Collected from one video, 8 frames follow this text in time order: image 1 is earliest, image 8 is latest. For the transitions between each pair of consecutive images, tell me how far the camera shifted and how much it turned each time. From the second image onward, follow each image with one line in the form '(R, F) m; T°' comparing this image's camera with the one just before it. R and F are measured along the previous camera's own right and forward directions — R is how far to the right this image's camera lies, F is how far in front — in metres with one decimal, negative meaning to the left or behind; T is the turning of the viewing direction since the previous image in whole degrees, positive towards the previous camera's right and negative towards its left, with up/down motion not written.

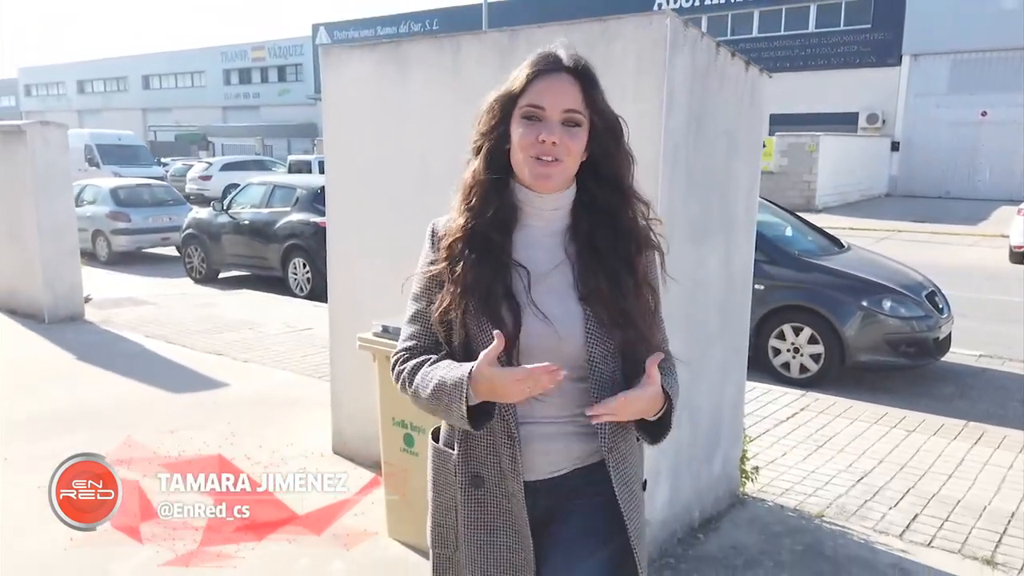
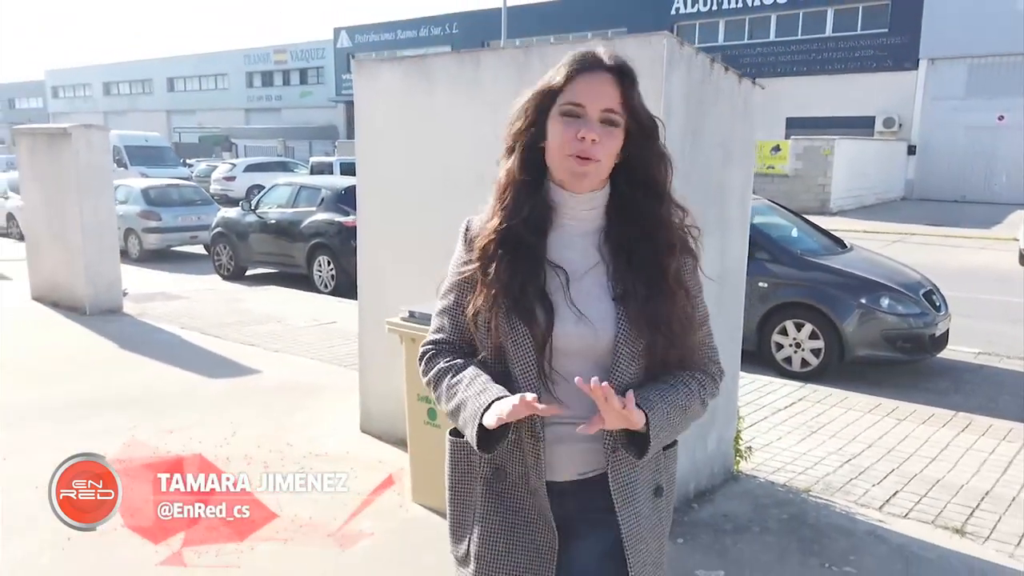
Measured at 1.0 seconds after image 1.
(0.0, -0.4) m; -1°
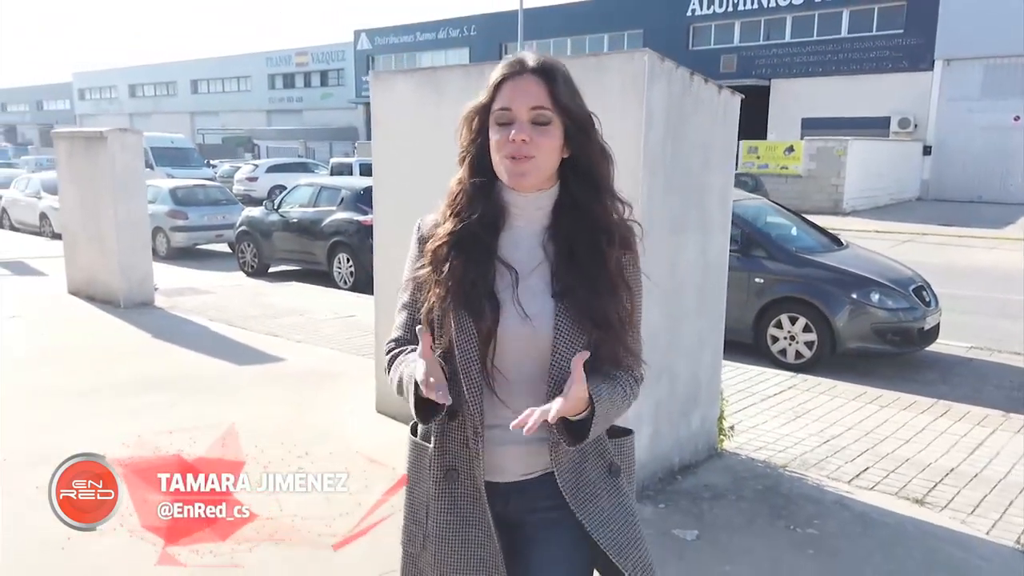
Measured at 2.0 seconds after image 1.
(+0.1, -0.4) m; -1°
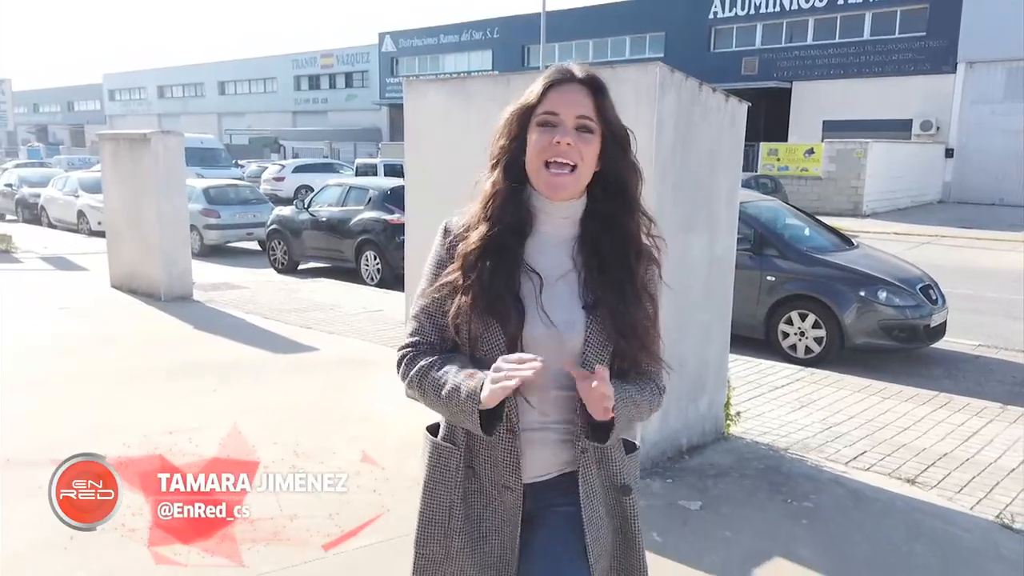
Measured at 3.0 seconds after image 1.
(0.0, -0.3) m; -1°
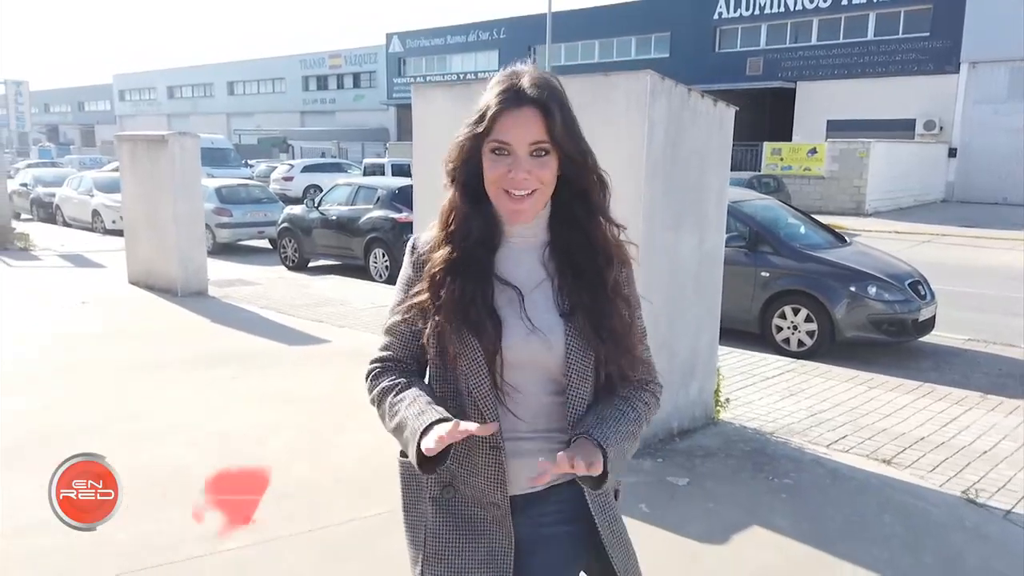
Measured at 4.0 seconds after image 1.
(0.0, -0.3) m; 0°
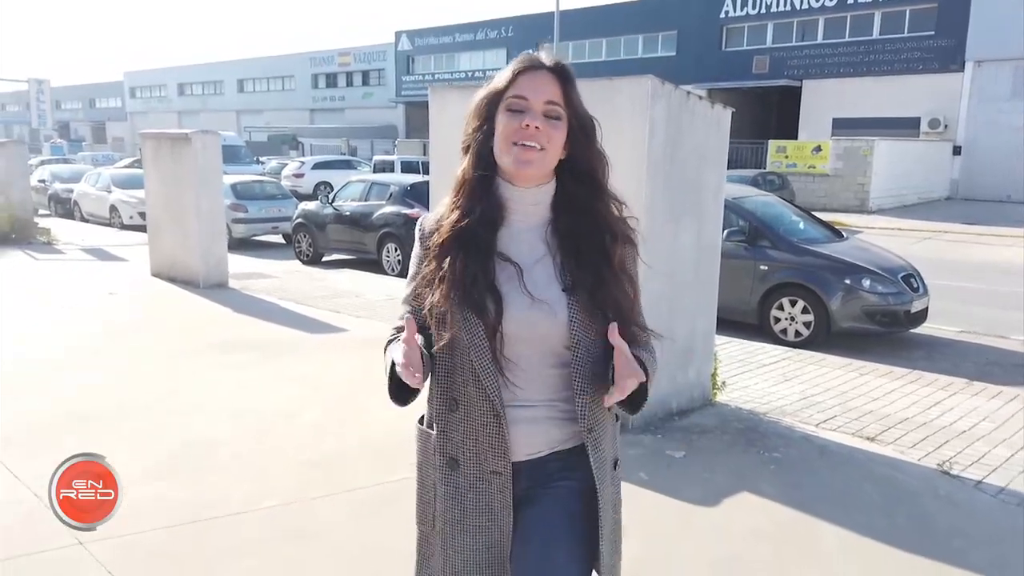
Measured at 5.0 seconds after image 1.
(0.0, -0.3) m; 0°
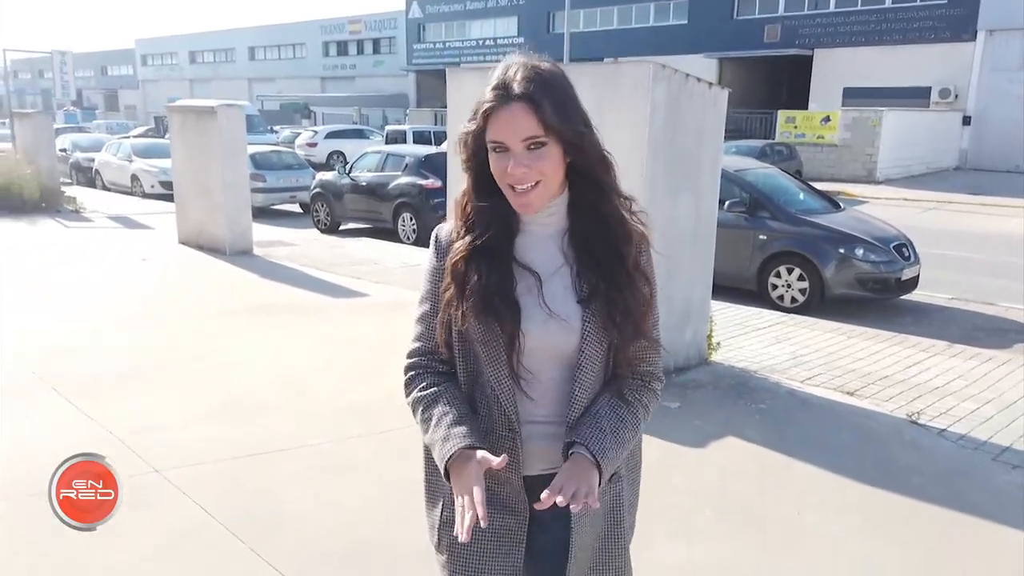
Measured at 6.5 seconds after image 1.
(0.0, -0.5) m; -1°
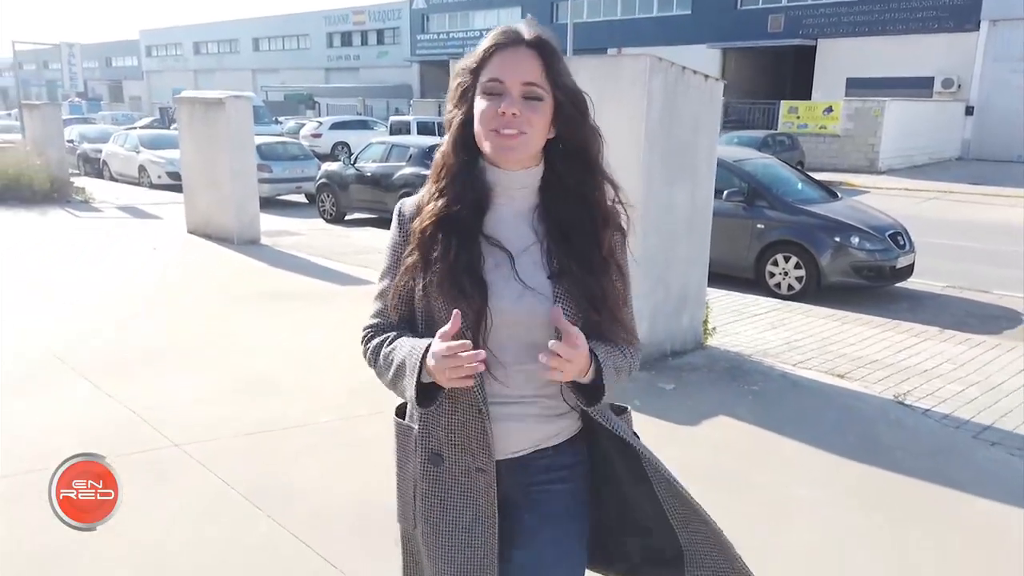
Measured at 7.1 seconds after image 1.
(0.0, -0.2) m; 0°
